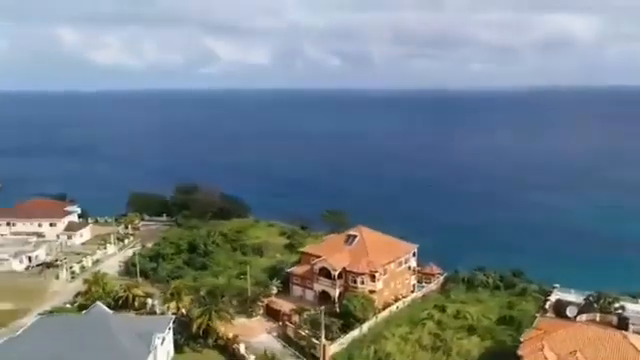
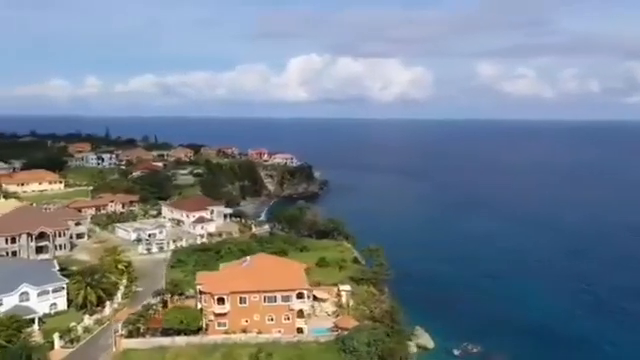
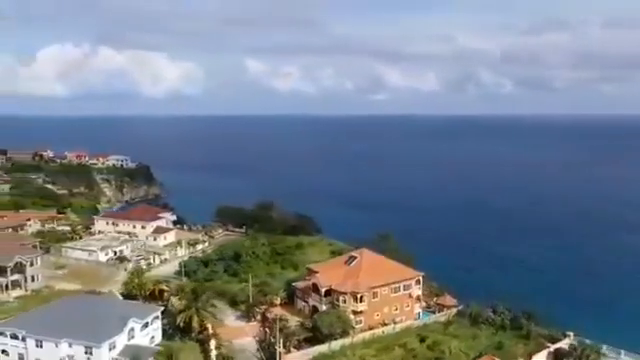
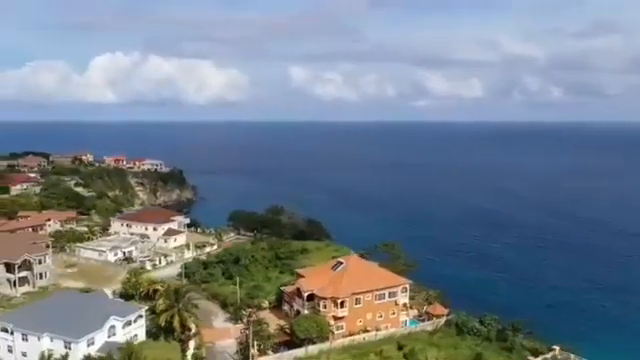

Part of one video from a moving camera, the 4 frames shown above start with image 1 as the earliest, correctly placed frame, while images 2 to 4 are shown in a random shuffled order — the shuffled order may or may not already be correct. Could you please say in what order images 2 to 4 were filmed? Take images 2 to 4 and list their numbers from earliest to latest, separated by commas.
3, 4, 2
